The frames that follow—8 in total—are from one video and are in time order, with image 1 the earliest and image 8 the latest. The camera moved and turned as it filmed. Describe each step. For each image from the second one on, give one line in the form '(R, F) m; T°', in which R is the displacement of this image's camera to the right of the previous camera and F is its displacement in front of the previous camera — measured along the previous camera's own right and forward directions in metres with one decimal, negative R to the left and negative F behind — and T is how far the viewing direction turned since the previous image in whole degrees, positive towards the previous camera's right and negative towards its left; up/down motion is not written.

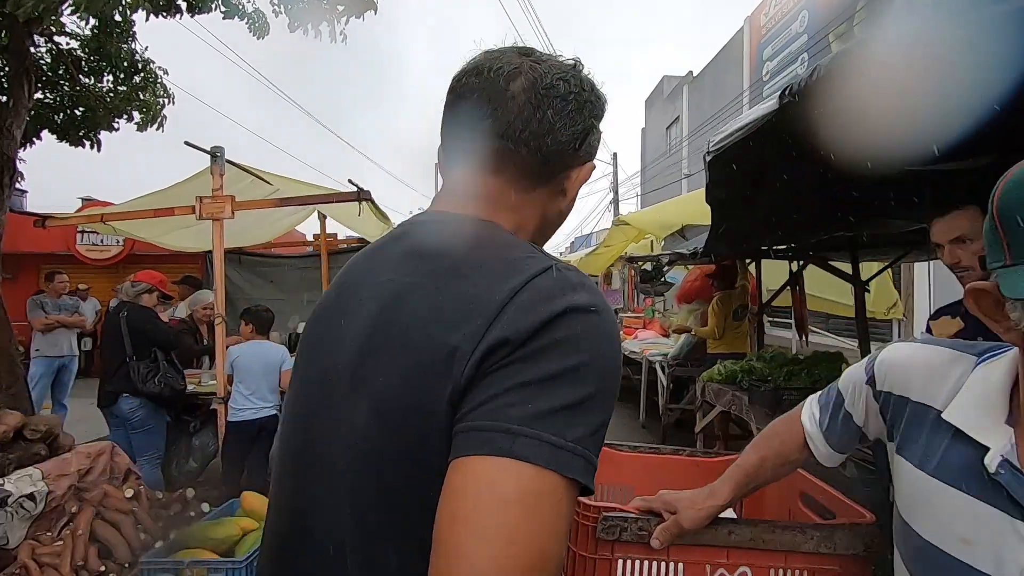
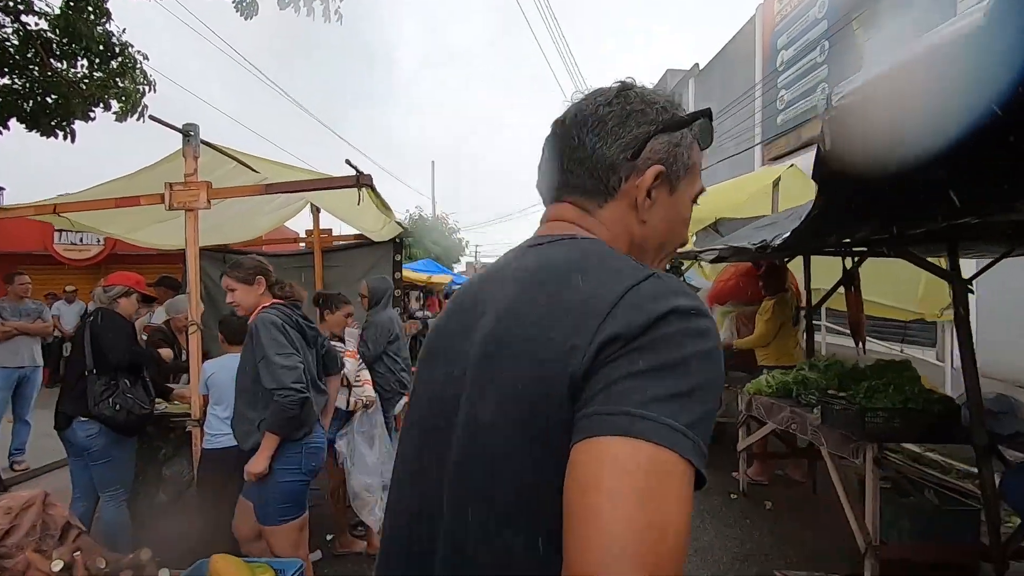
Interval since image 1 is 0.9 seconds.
(-0.2, +0.7) m; +1°
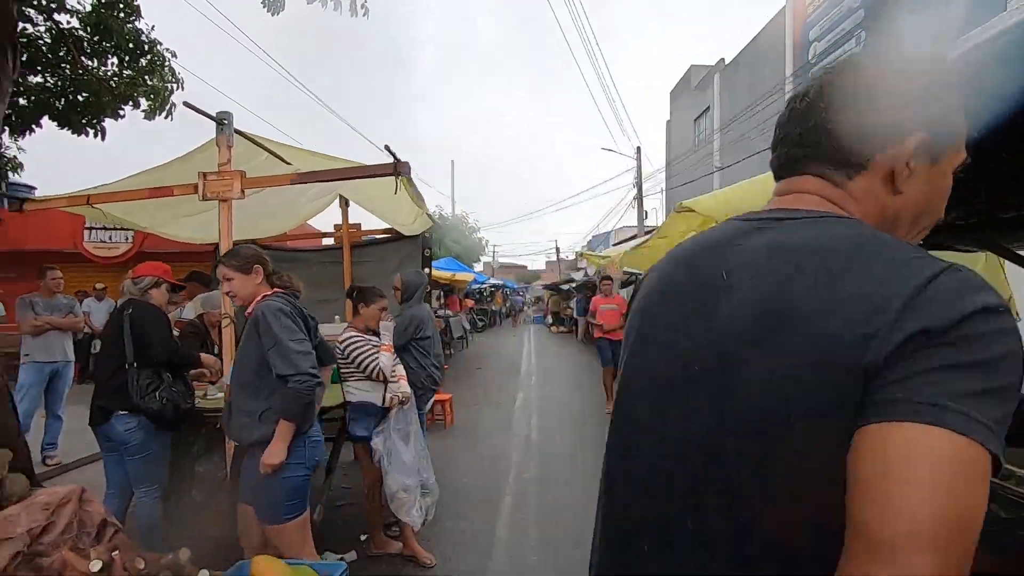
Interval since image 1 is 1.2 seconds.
(-0.2, +0.2) m; -2°
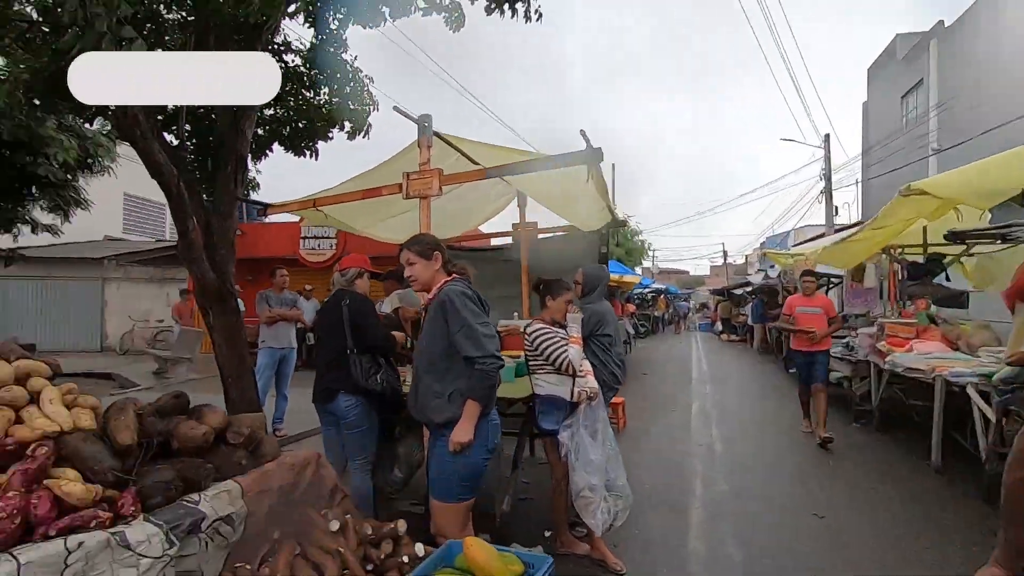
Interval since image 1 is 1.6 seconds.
(-0.3, +0.1) m; -17°
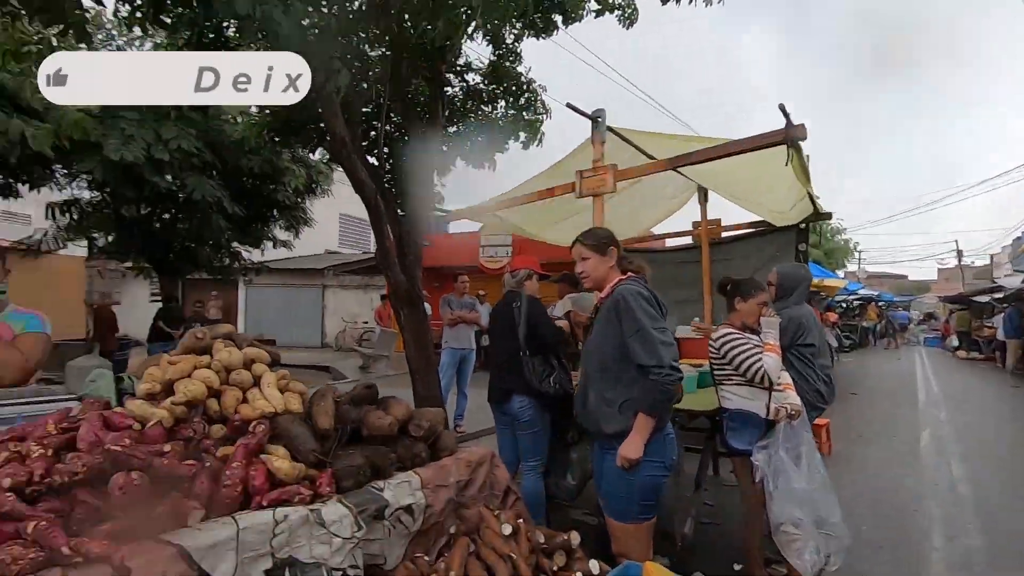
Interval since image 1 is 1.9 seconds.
(0.0, +0.2) m; -18°
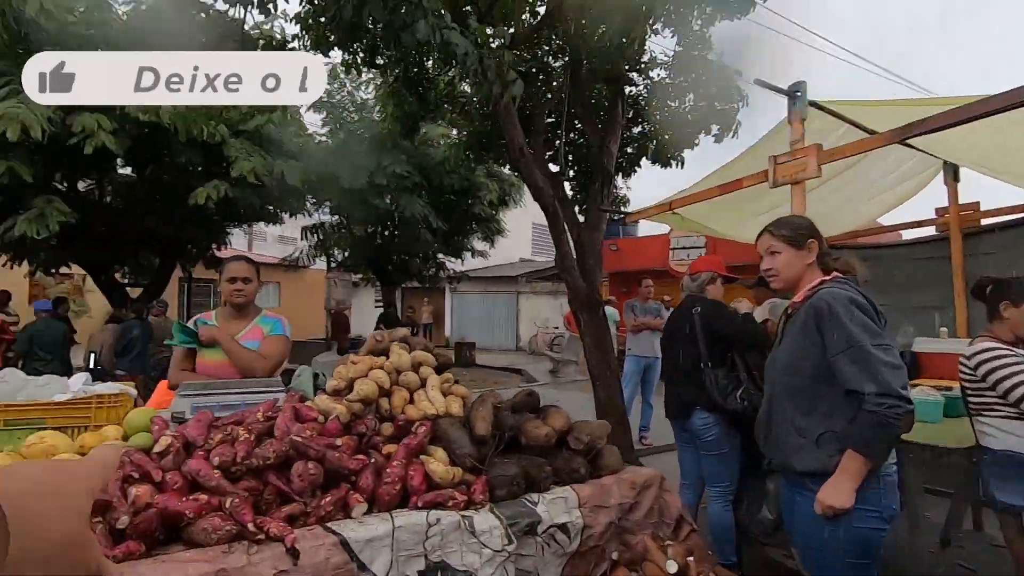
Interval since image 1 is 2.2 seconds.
(+0.1, +0.2) m; -20°
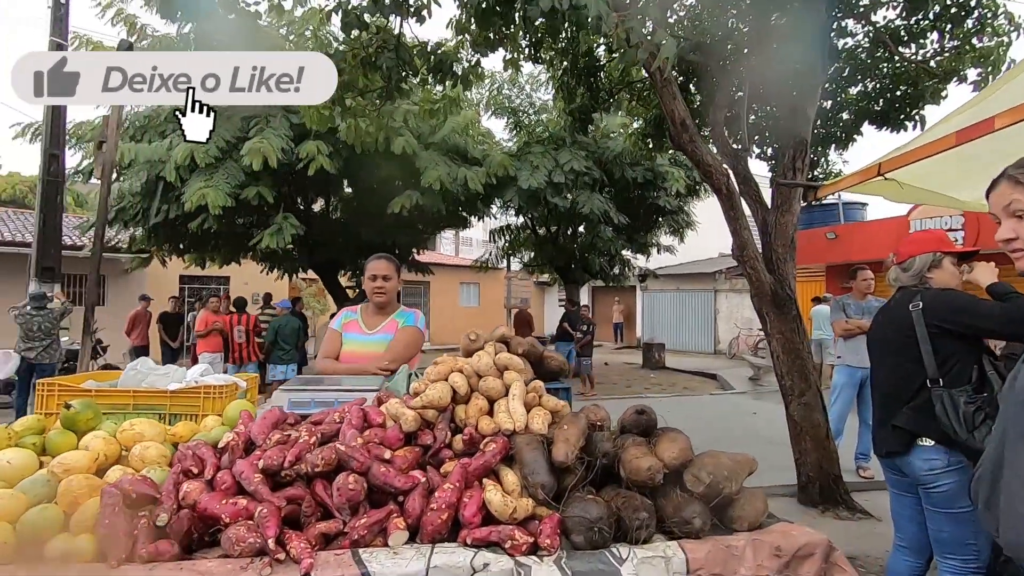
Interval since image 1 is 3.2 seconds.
(+0.4, +0.5) m; -21°
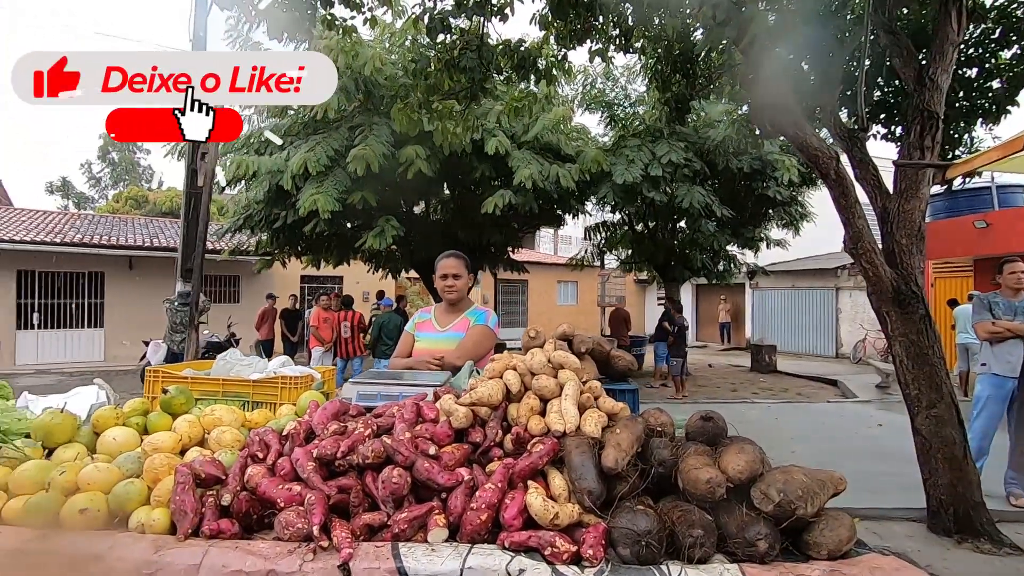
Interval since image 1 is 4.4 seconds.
(+0.2, +0.1) m; -11°
